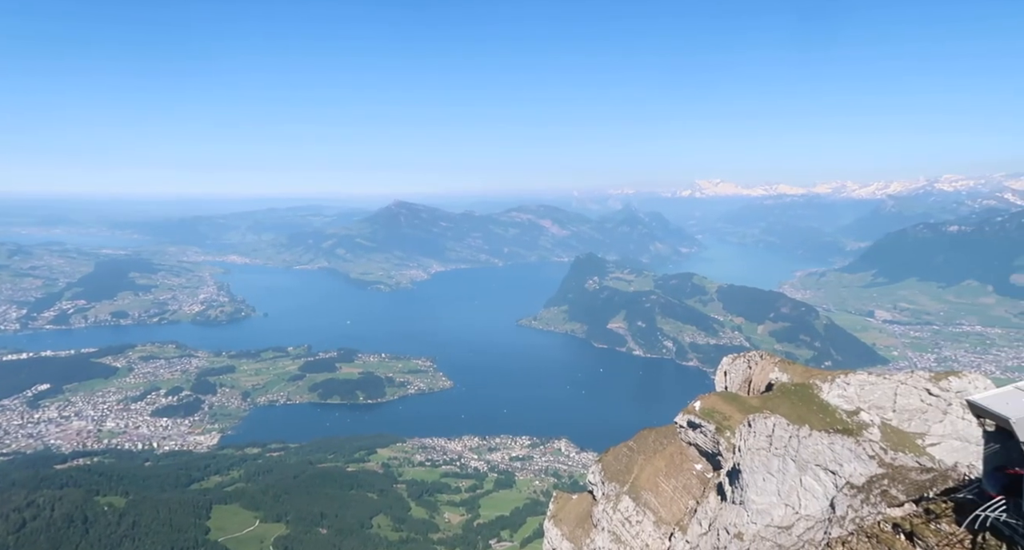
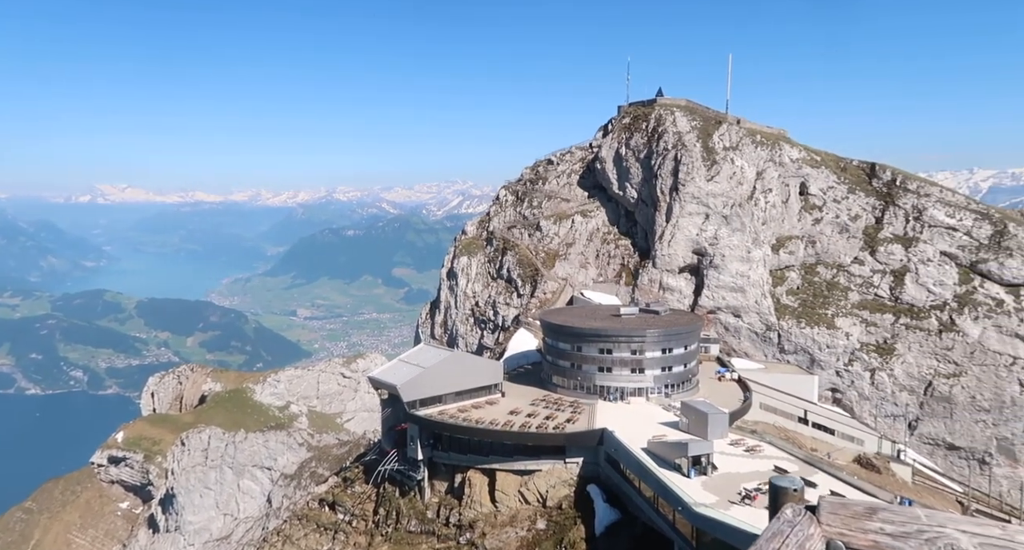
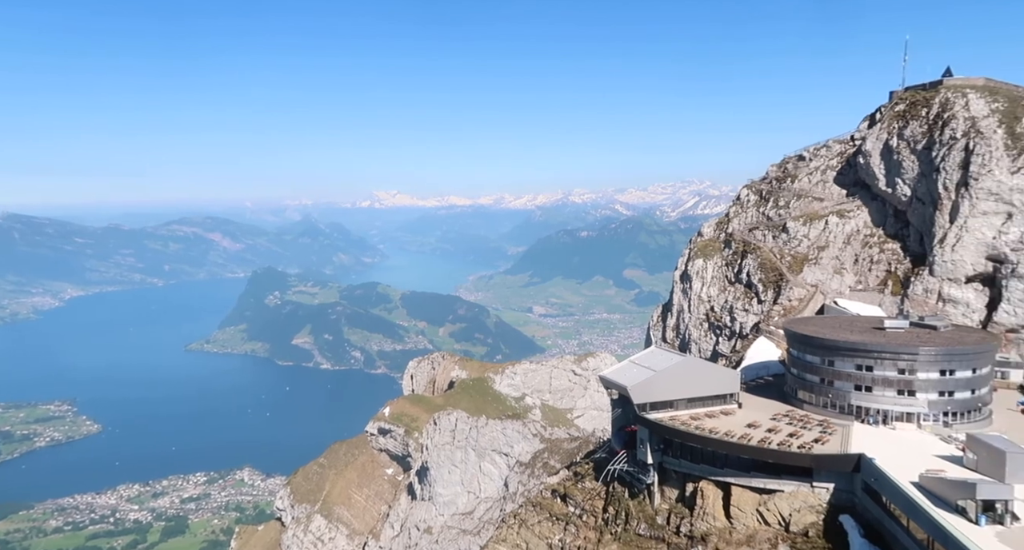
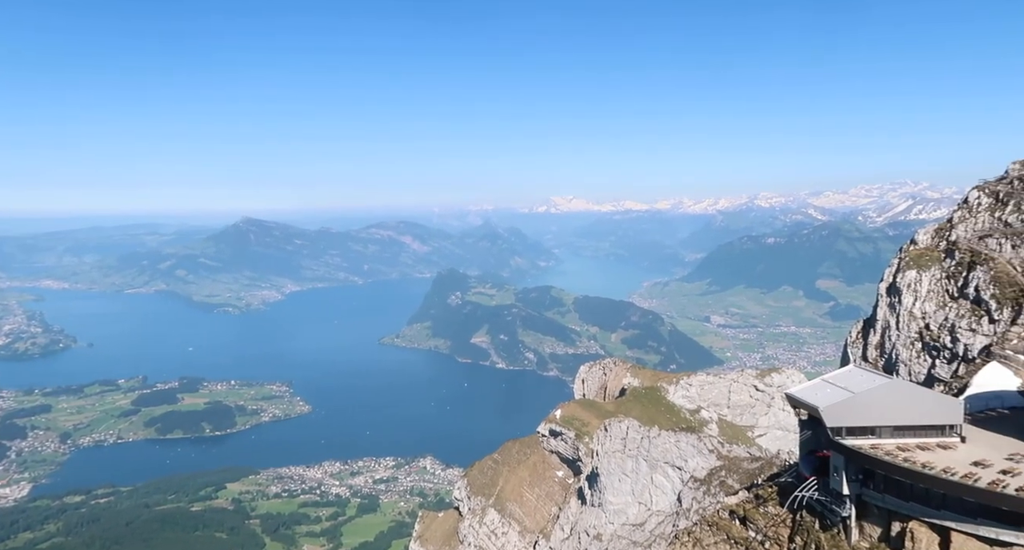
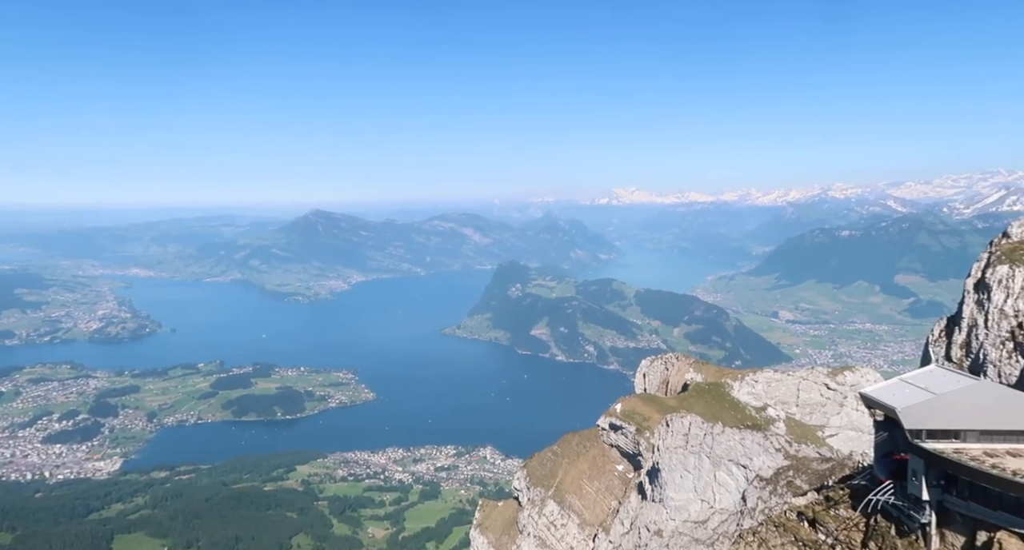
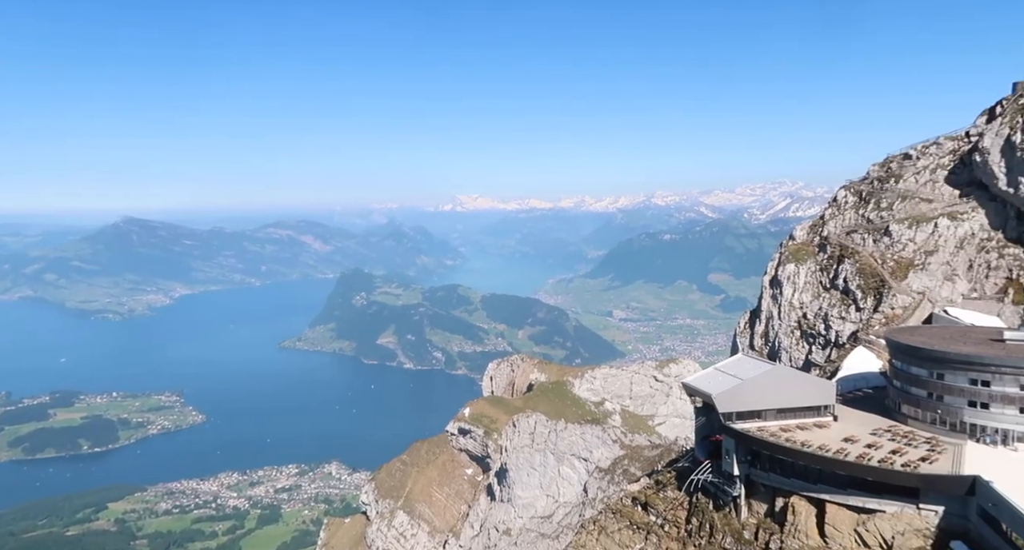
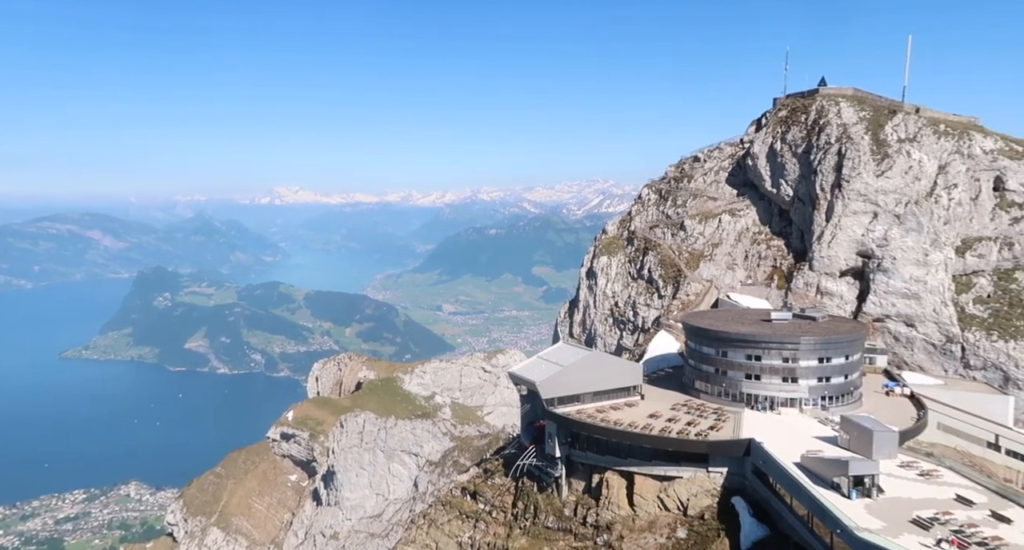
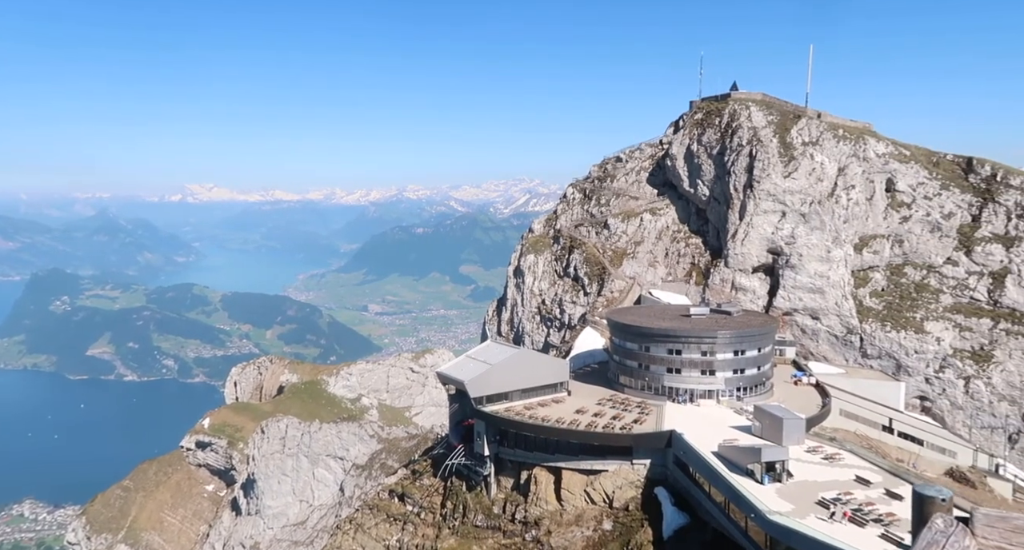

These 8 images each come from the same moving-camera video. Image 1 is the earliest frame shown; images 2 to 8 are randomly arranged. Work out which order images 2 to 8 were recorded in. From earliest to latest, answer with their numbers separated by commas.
5, 4, 6, 3, 7, 8, 2
